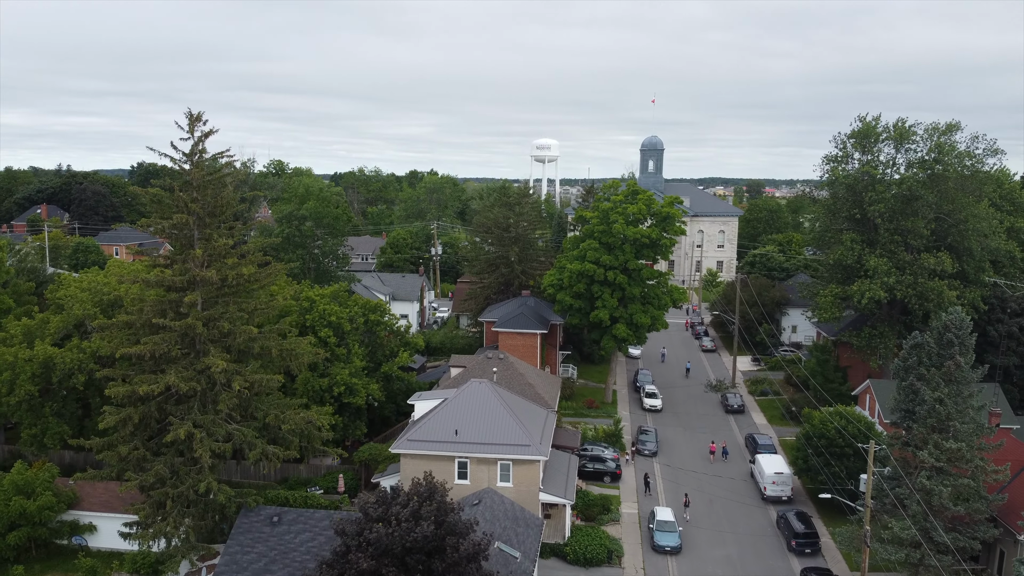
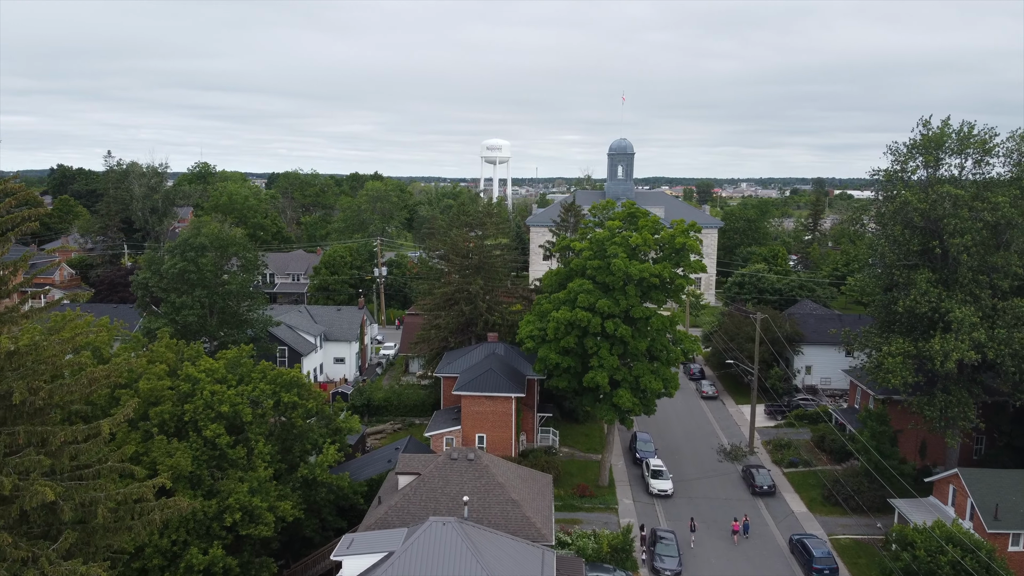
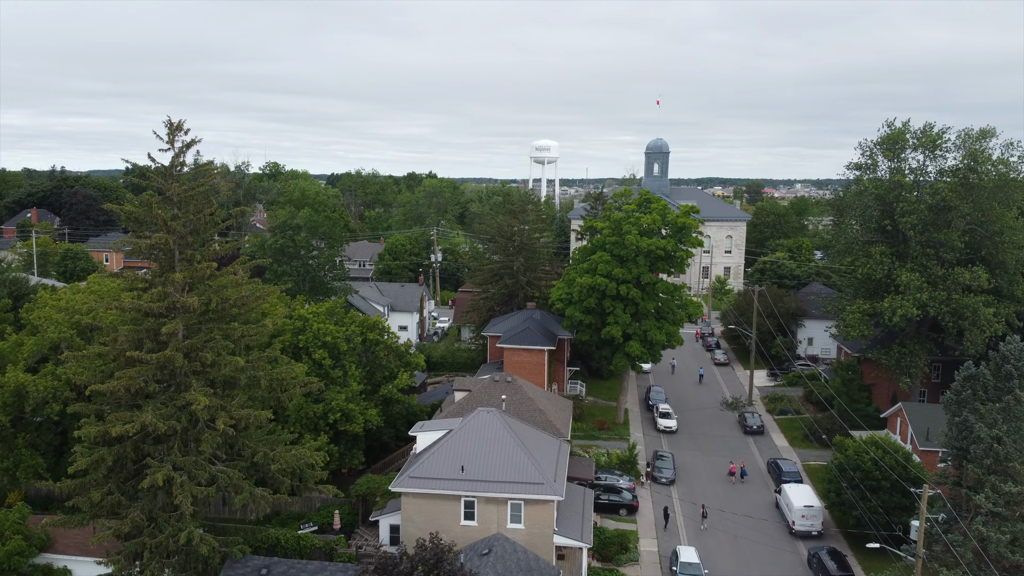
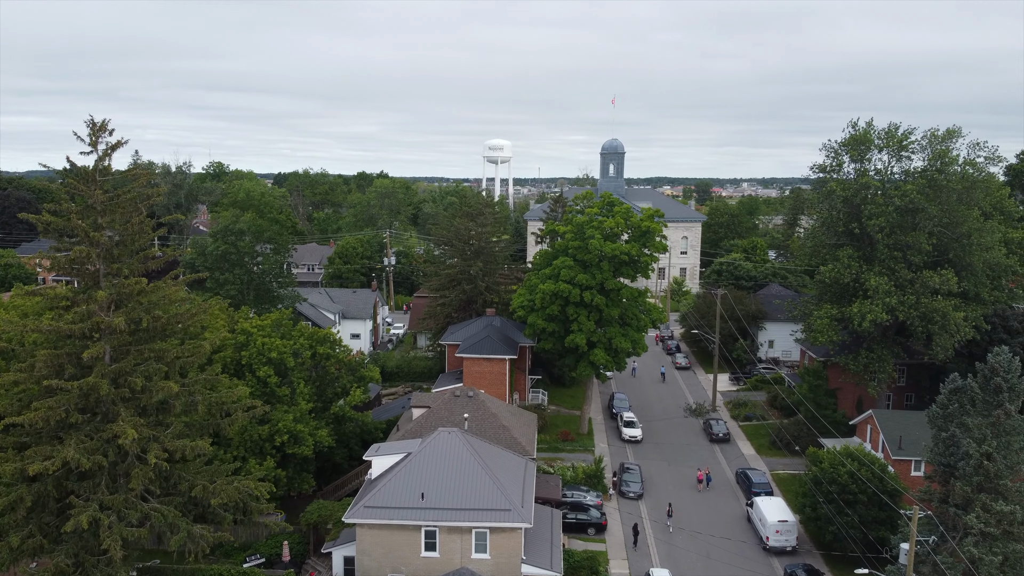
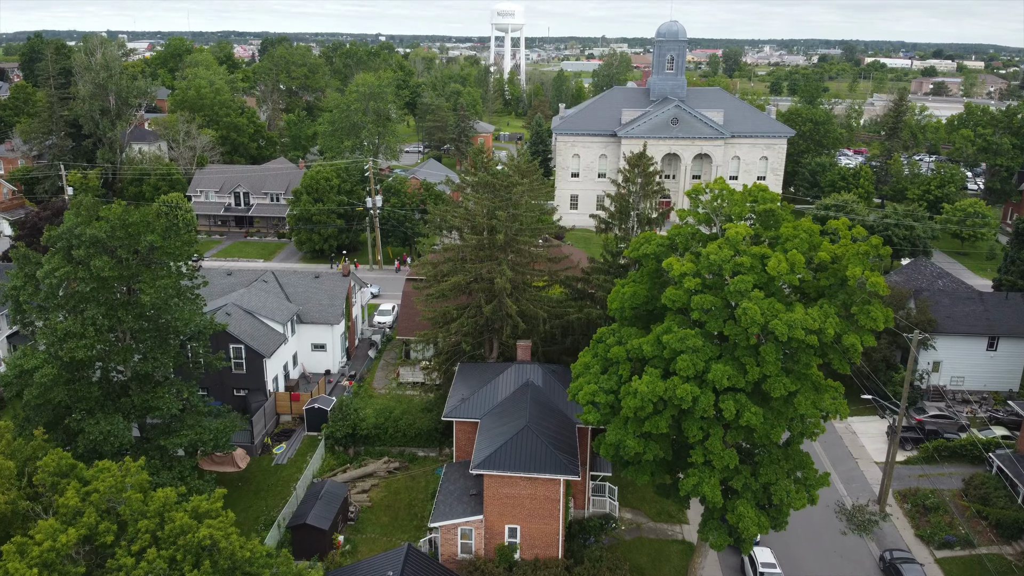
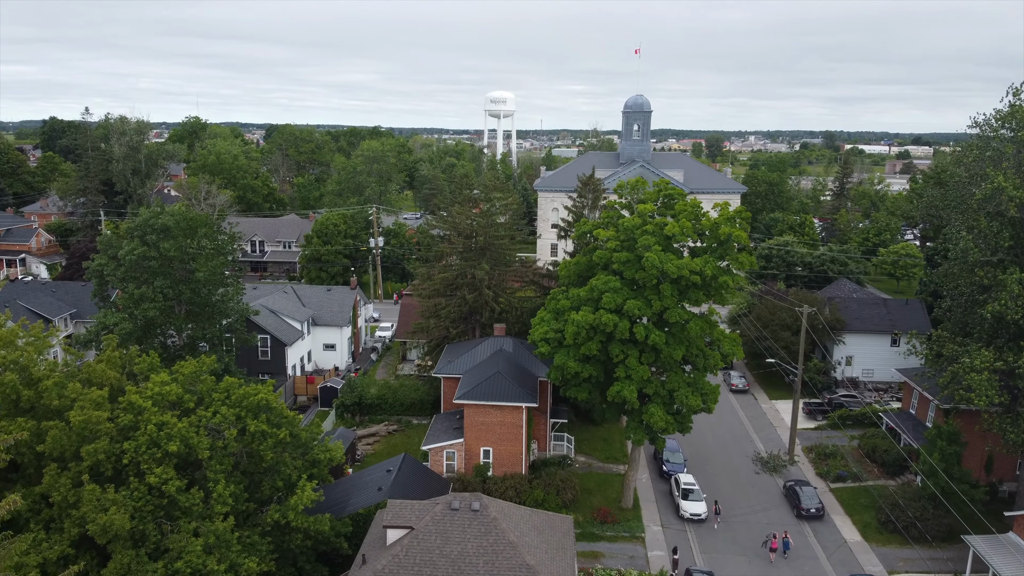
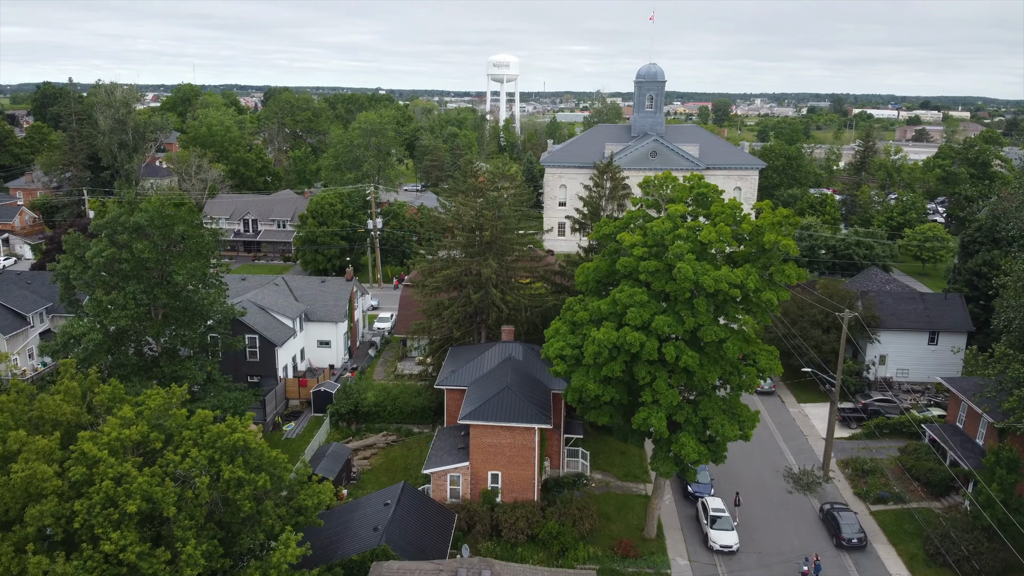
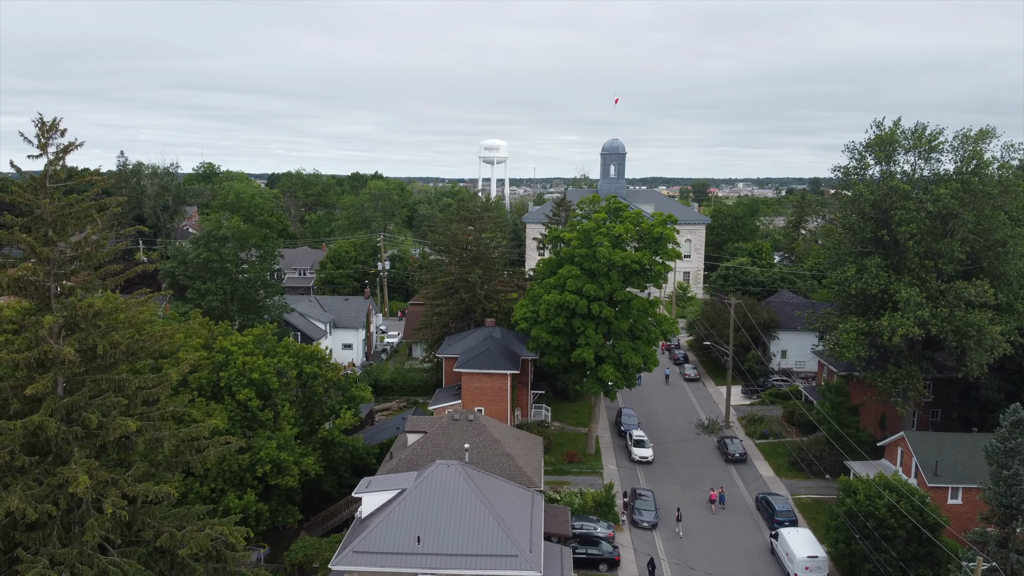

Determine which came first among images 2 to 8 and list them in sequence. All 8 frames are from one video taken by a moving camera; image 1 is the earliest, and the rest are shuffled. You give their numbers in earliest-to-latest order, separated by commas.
3, 4, 8, 2, 6, 7, 5
